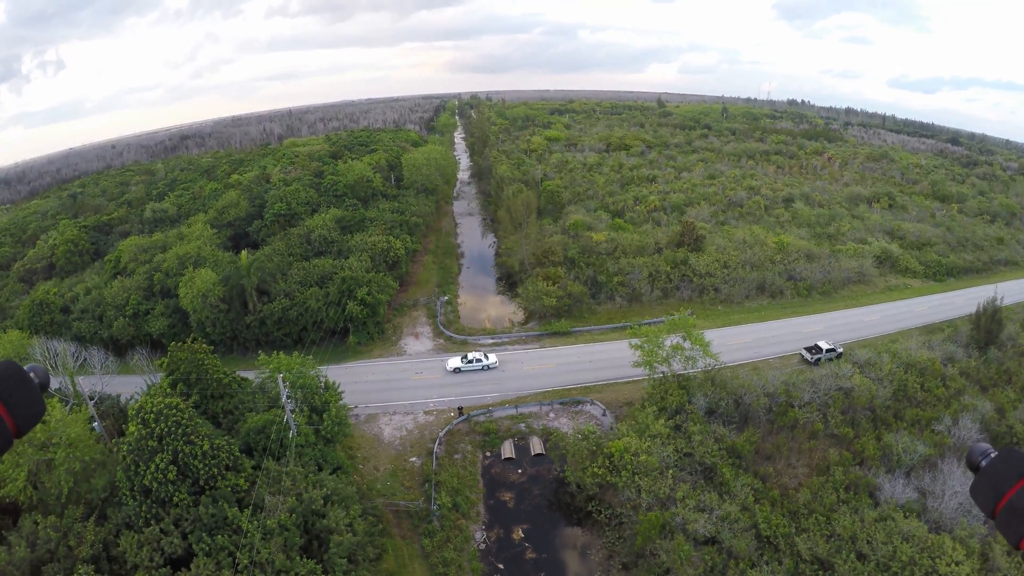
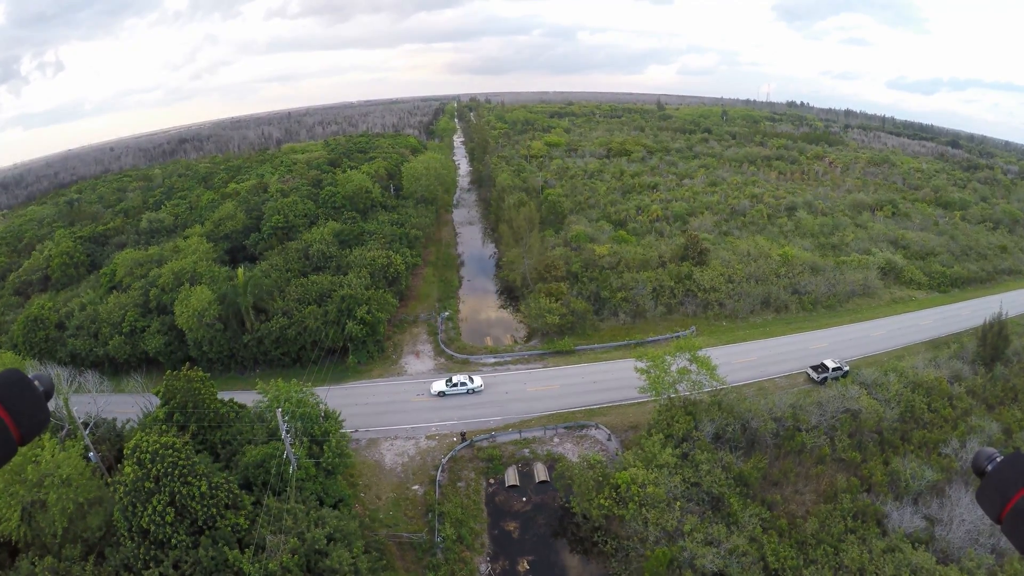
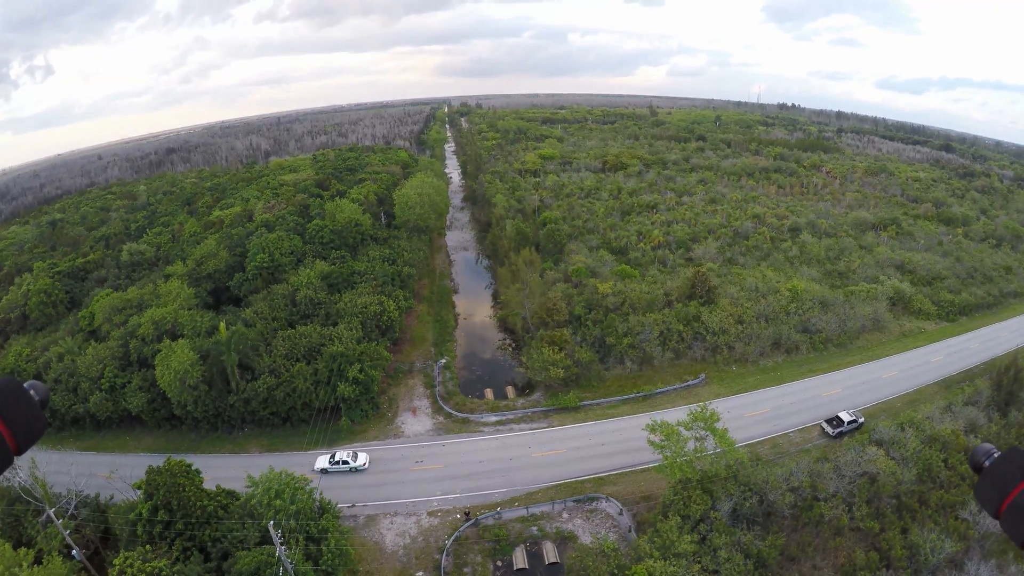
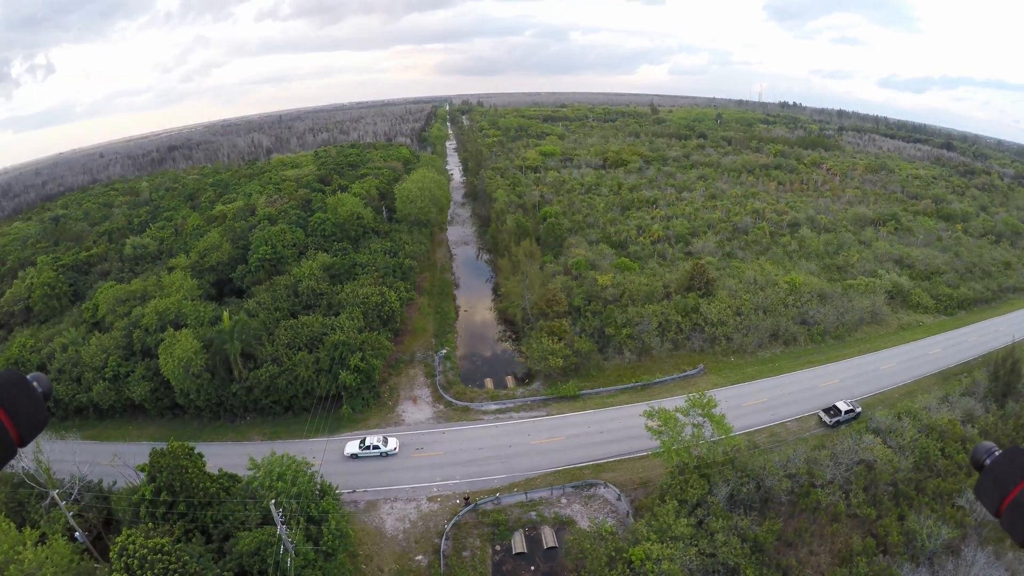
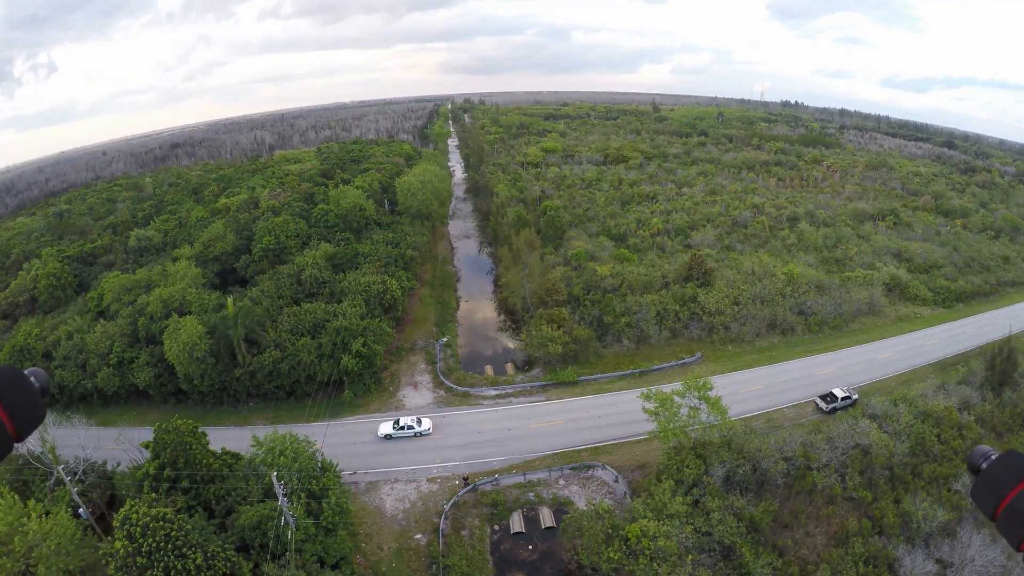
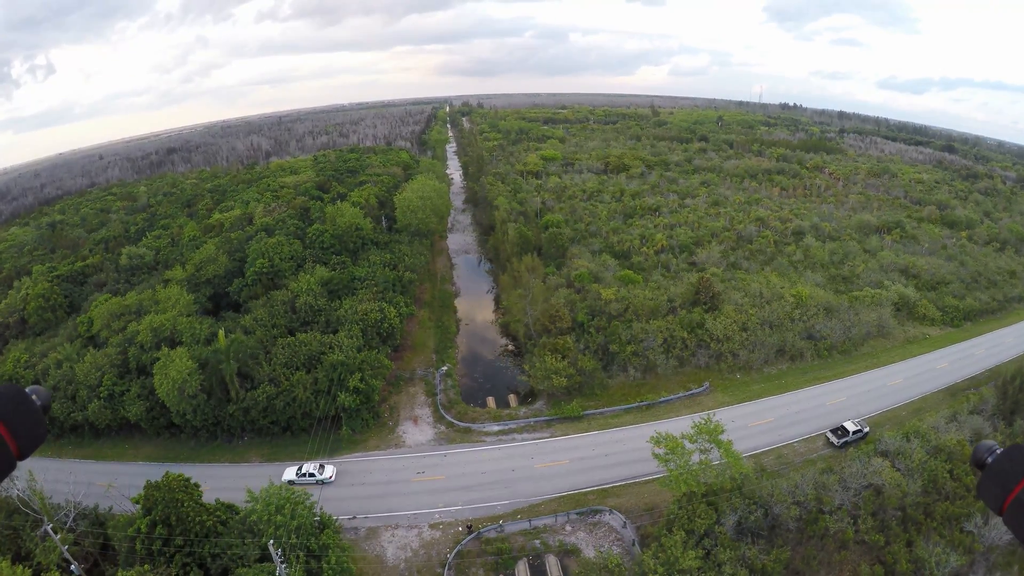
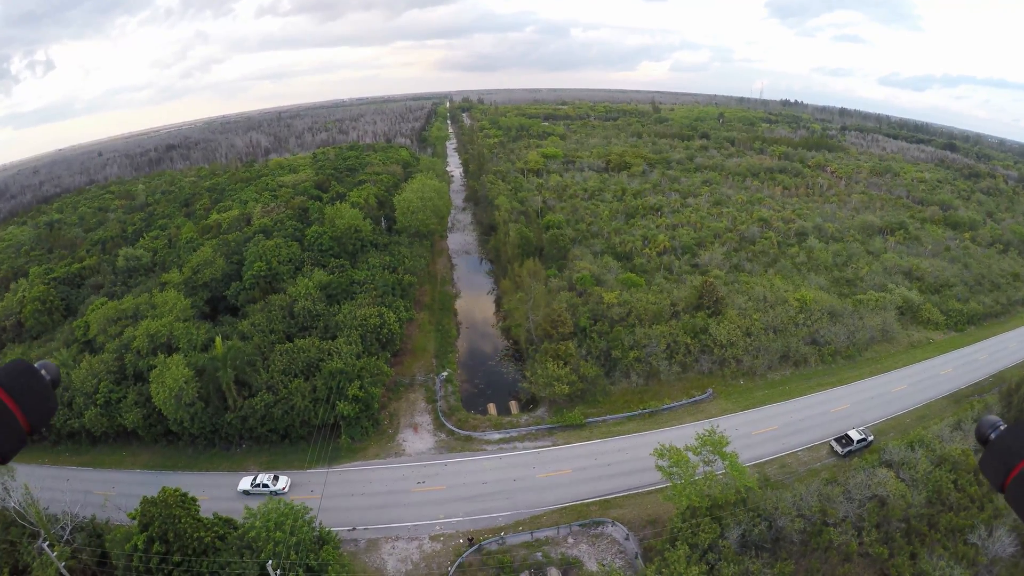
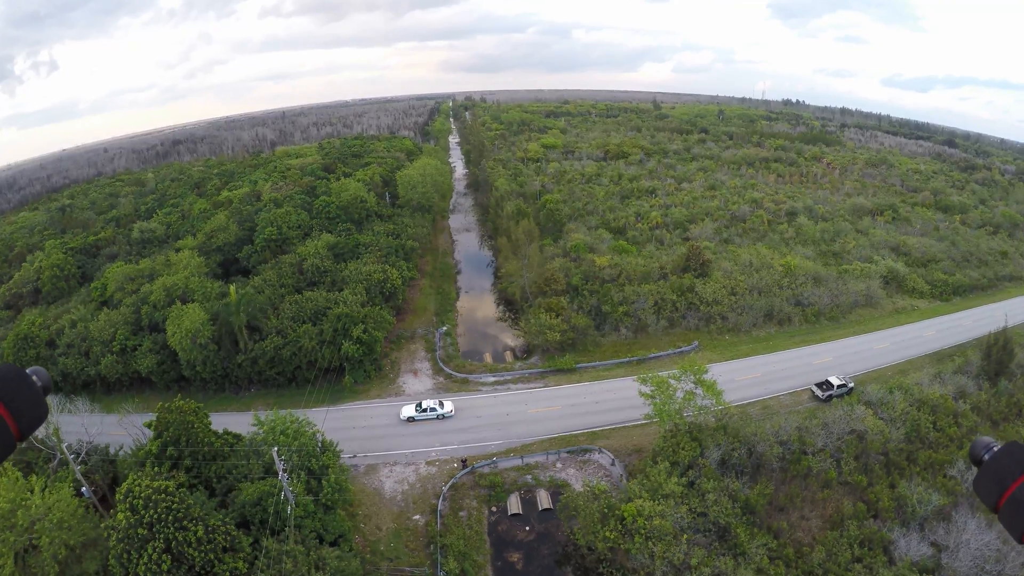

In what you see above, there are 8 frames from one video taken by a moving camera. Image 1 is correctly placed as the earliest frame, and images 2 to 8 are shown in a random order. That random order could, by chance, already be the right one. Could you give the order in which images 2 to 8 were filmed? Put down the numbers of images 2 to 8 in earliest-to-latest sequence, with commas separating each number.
2, 8, 5, 4, 3, 6, 7
